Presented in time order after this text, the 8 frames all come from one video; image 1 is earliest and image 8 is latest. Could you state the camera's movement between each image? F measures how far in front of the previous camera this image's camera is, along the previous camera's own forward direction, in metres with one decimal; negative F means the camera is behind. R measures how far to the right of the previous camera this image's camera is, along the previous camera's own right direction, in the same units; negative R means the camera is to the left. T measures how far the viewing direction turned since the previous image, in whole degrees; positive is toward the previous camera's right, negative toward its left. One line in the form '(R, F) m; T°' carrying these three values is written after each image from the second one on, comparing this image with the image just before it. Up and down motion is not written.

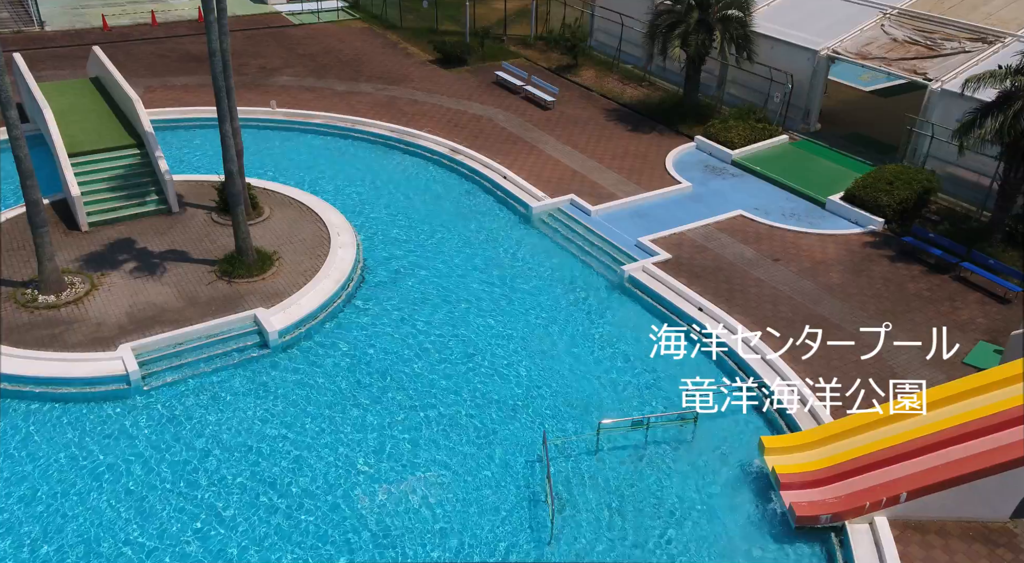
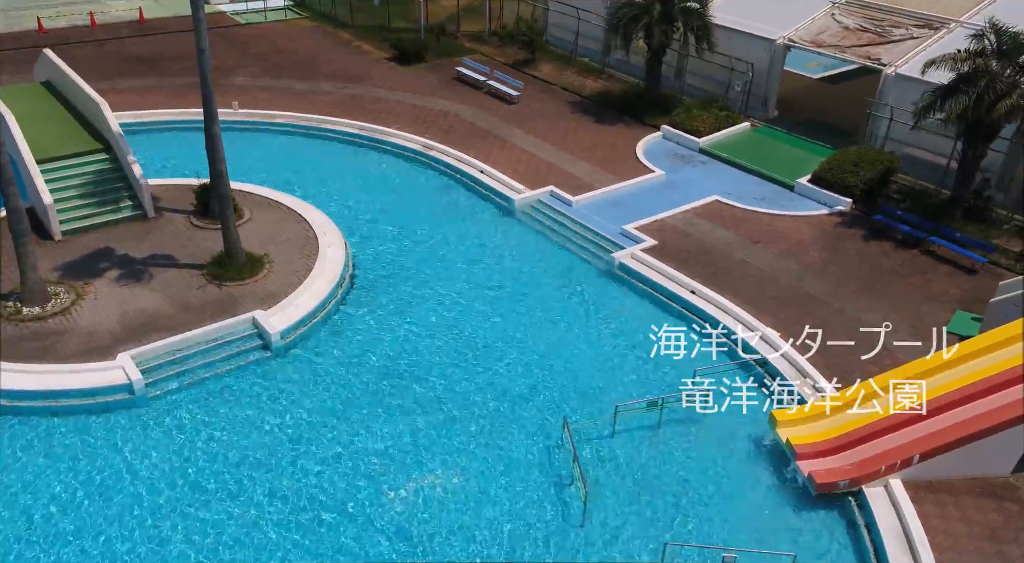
(-1.3, -0.1) m; +4°
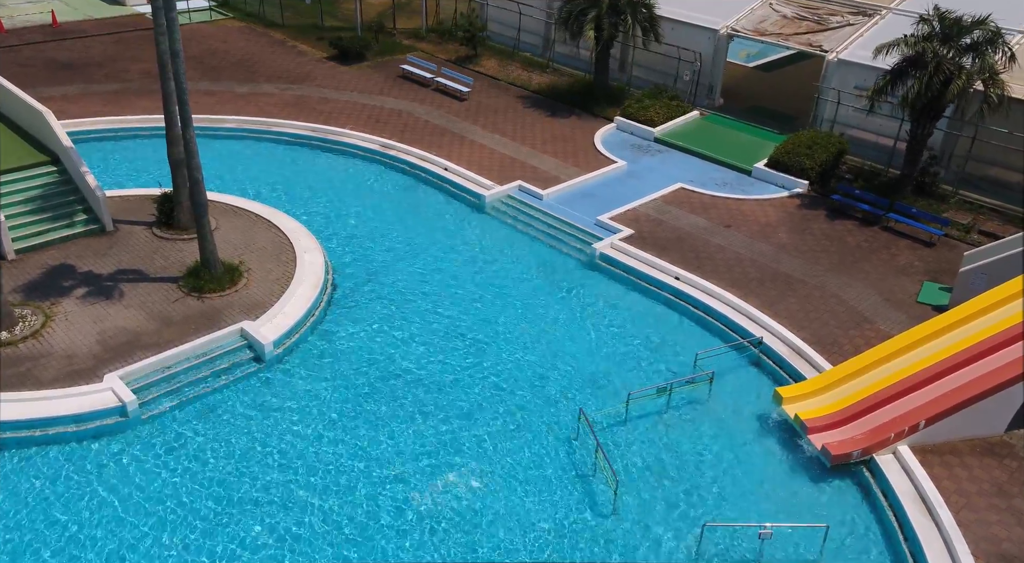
(-1.4, +0.2) m; +5°
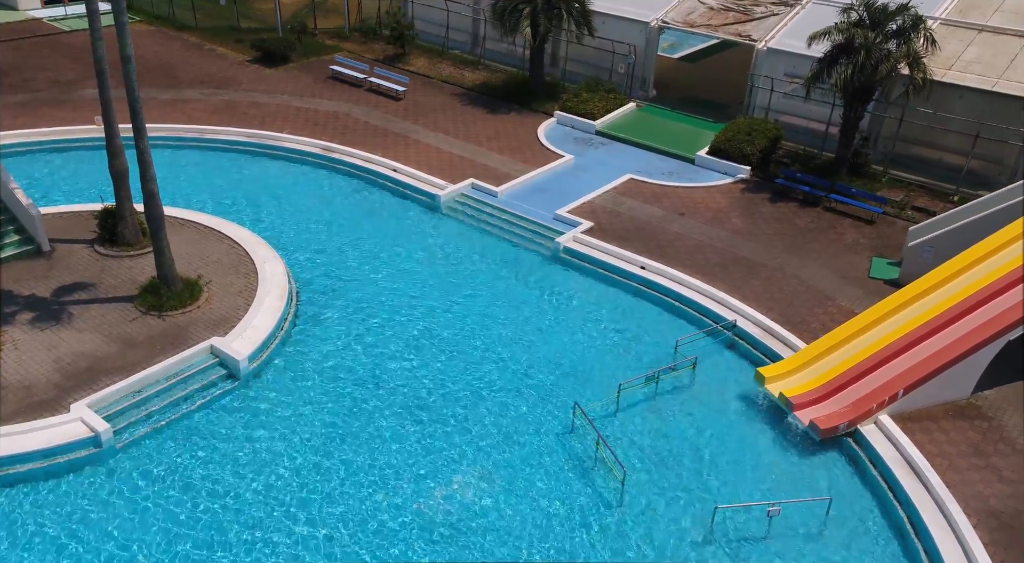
(-1.2, +0.2) m; +6°
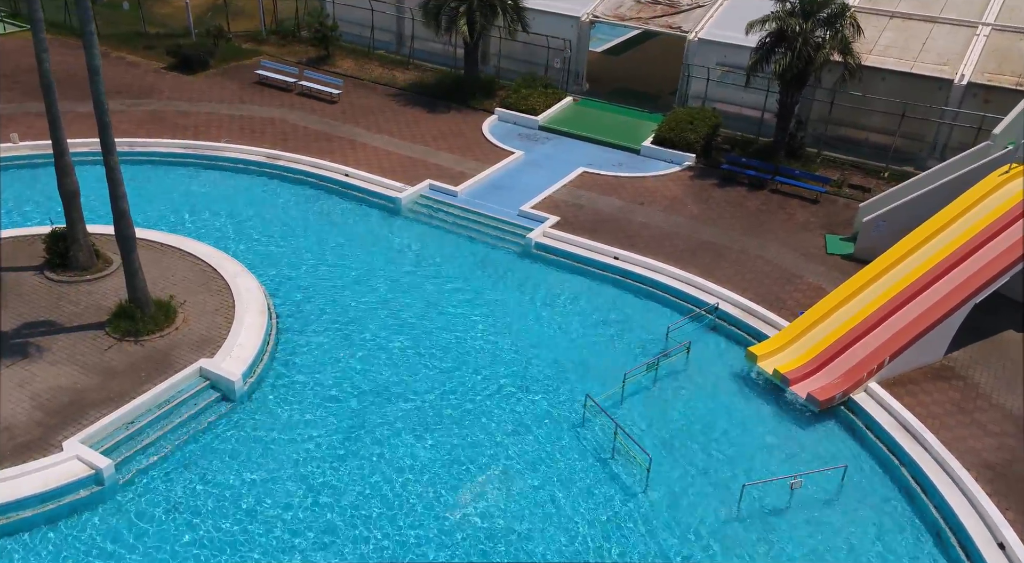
(-1.7, +0.1) m; +7°
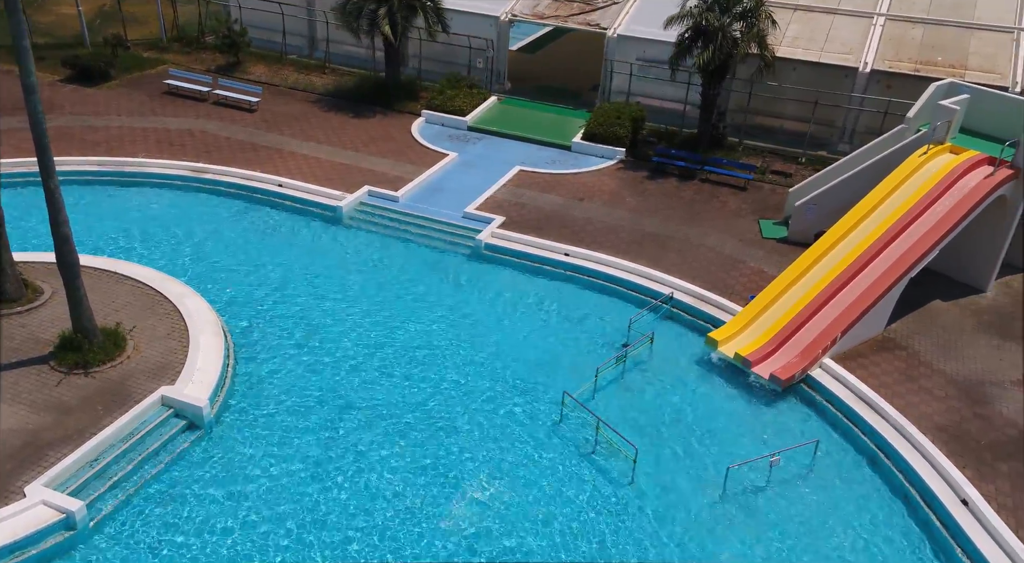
(-1.1, 0.0) m; +7°
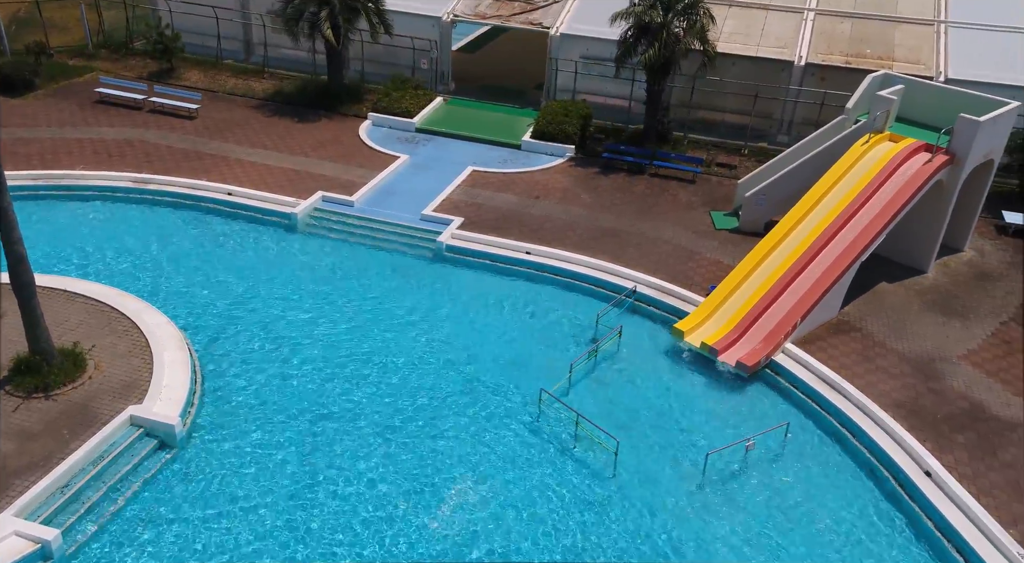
(-0.6, -0.1) m; +5°
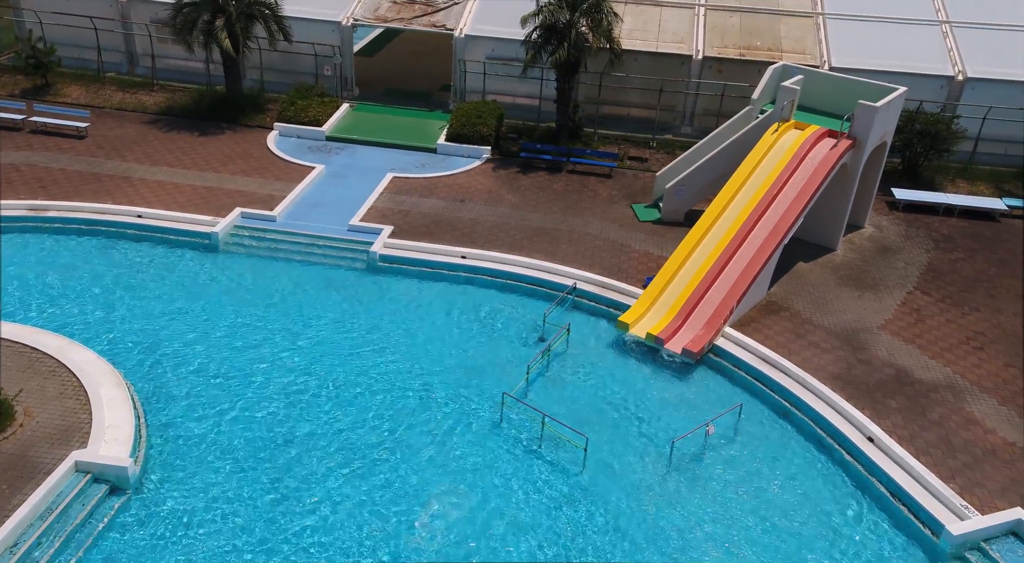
(-1.0, 0.0) m; +8°
